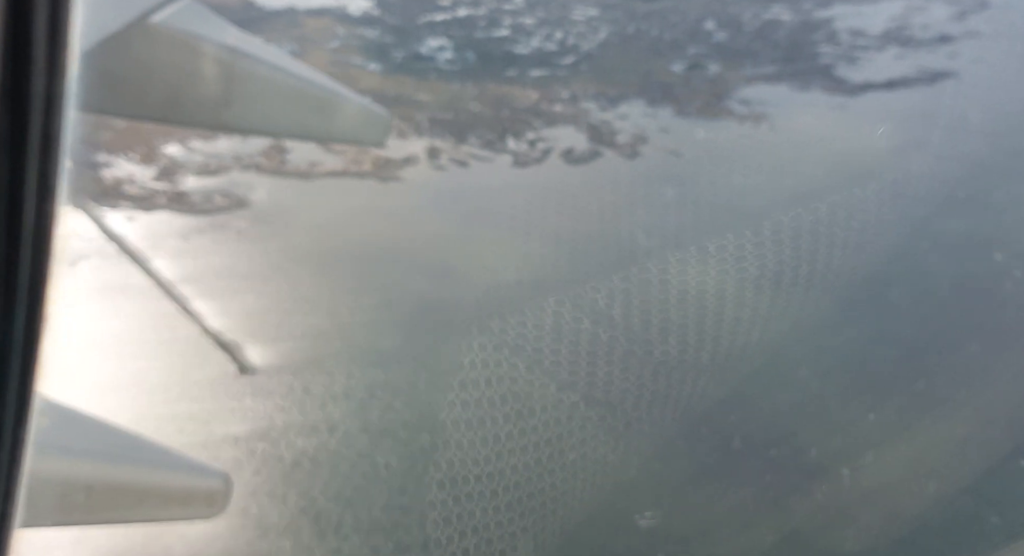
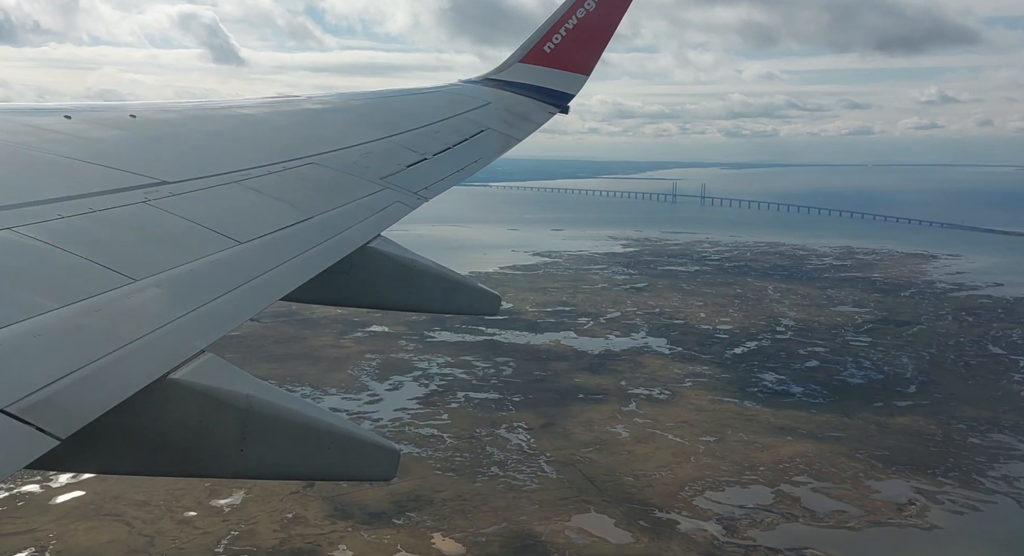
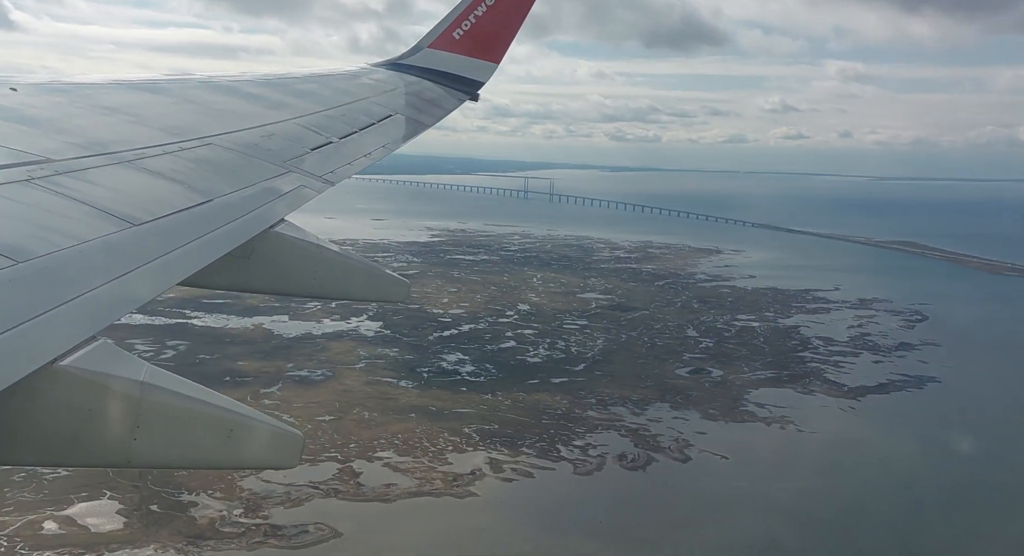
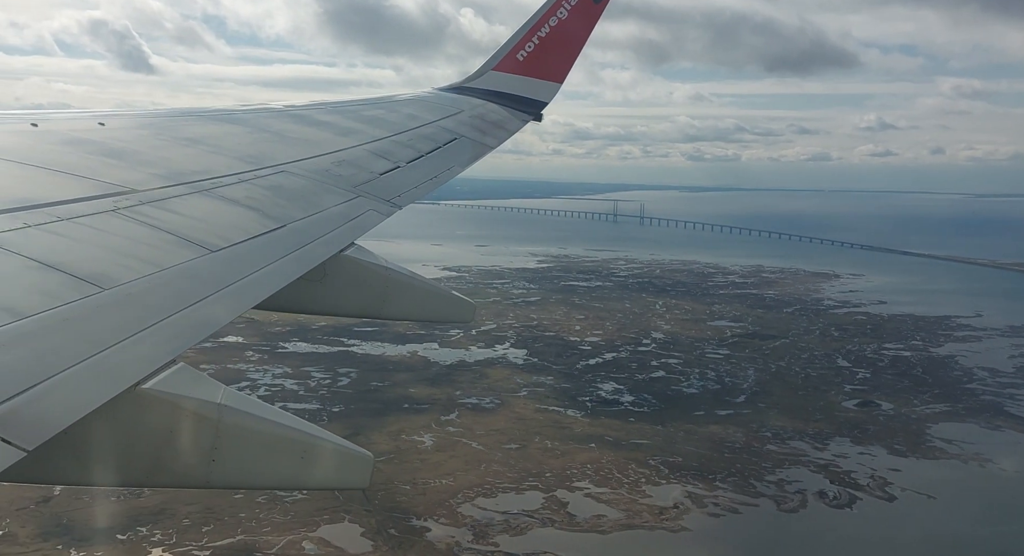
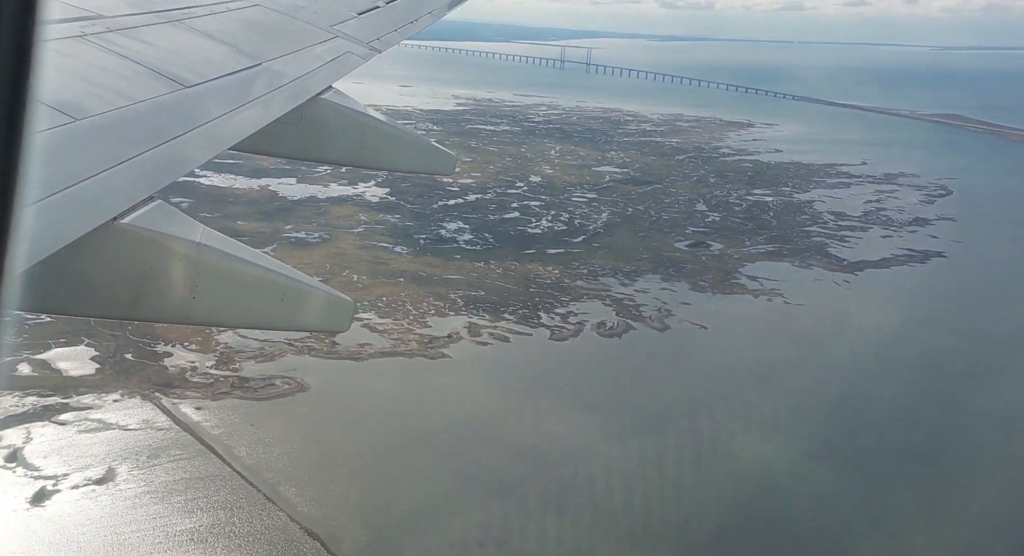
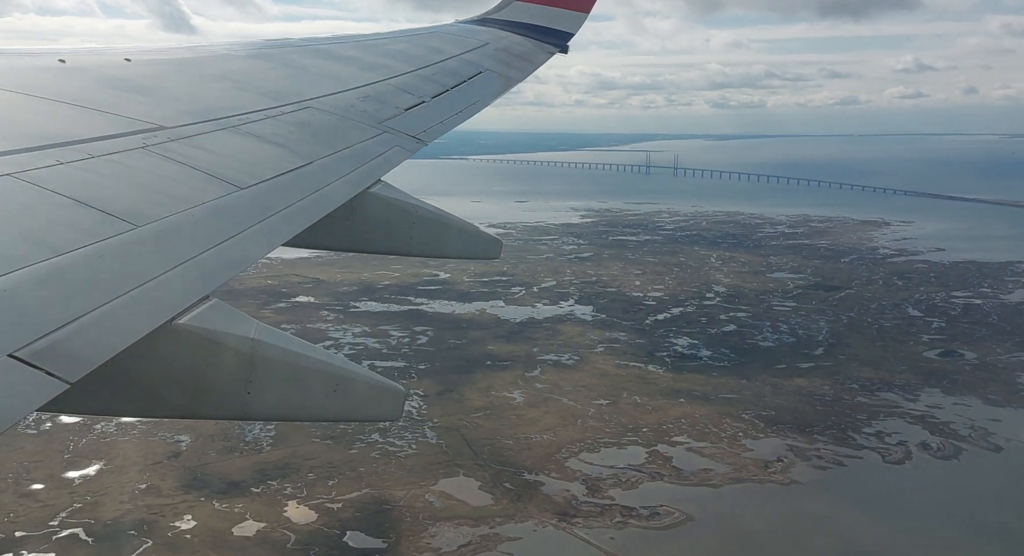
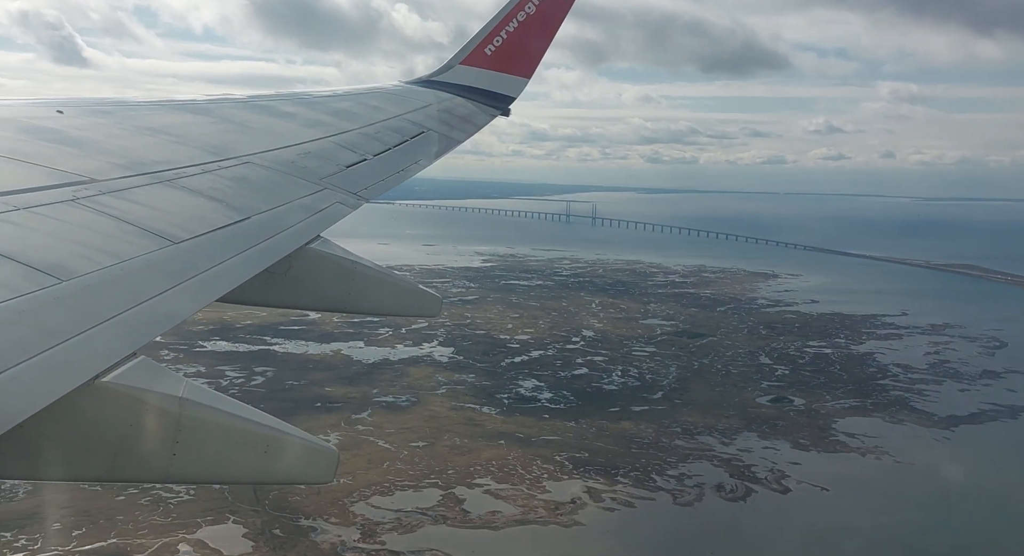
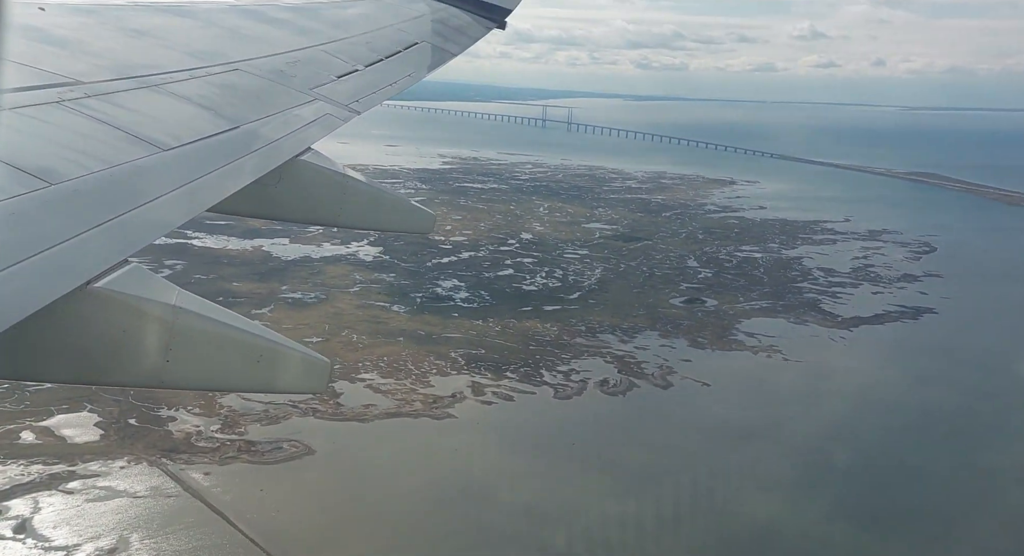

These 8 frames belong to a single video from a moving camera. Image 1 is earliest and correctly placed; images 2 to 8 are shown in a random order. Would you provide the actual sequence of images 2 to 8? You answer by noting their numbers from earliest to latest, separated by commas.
5, 8, 3, 7, 4, 6, 2
